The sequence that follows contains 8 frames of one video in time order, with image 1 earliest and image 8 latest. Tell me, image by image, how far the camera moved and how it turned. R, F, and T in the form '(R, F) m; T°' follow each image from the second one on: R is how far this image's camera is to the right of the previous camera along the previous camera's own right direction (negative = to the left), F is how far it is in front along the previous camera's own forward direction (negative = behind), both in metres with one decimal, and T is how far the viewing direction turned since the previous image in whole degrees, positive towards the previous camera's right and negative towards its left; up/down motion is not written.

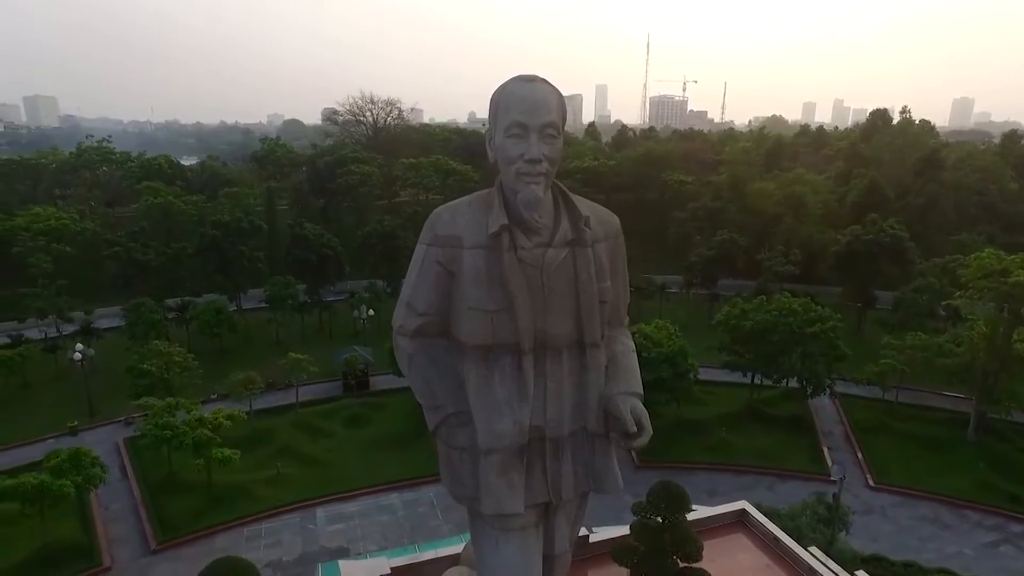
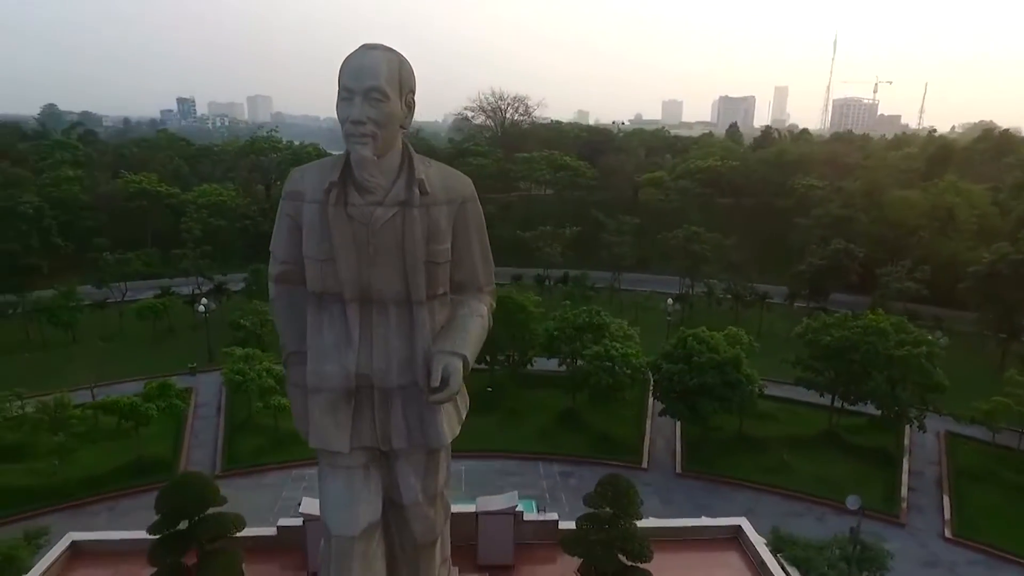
(+2.8, +0.1) m; -14°
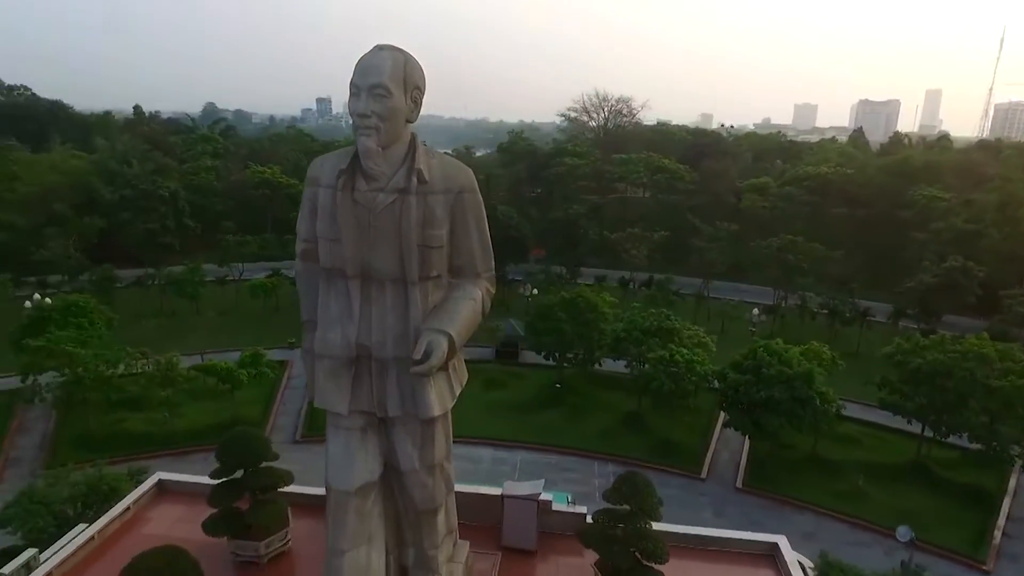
(+1.2, -0.2) m; -10°
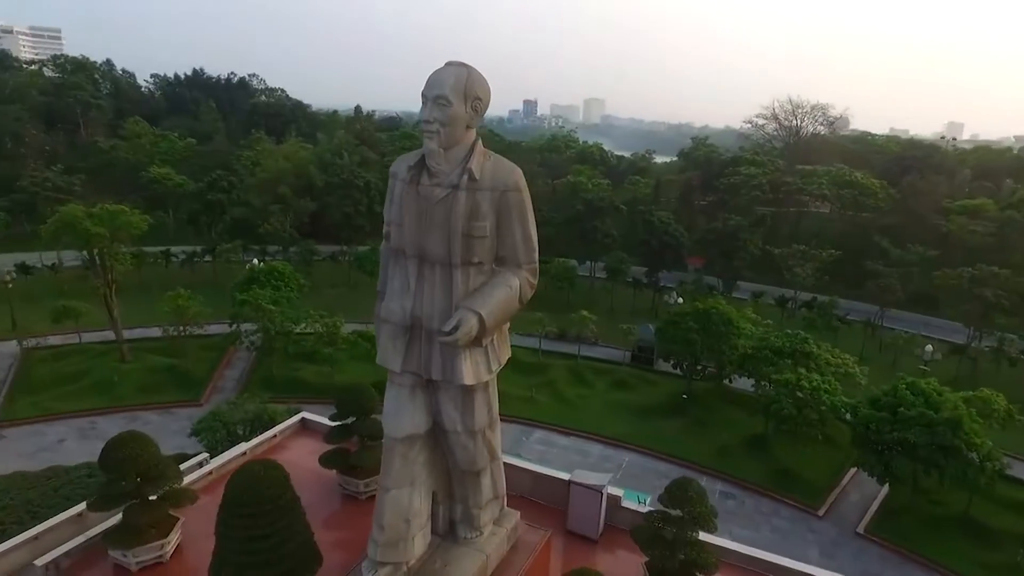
(+1.7, -0.5) m; -17°
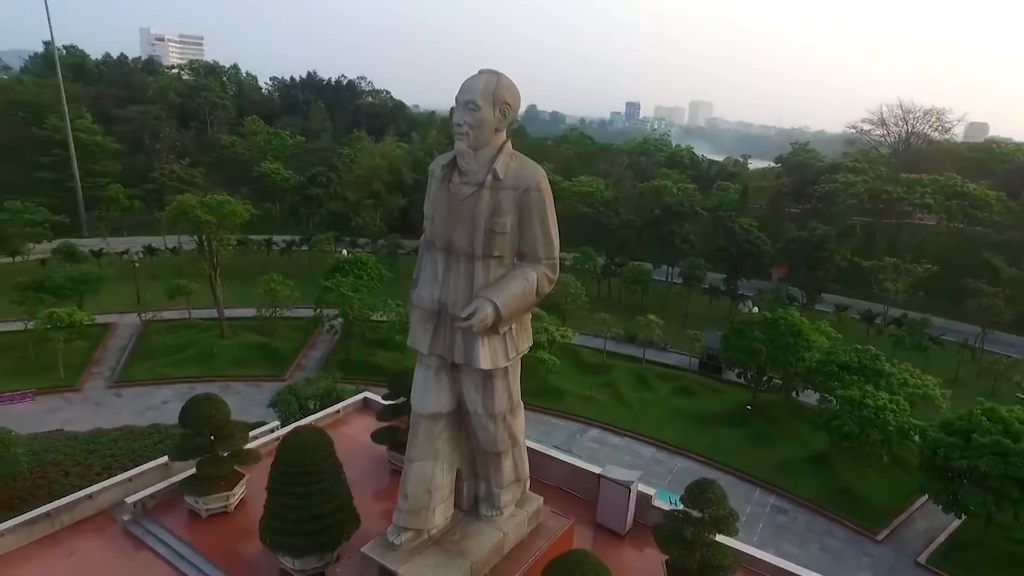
(+0.9, -0.4) m; -9°
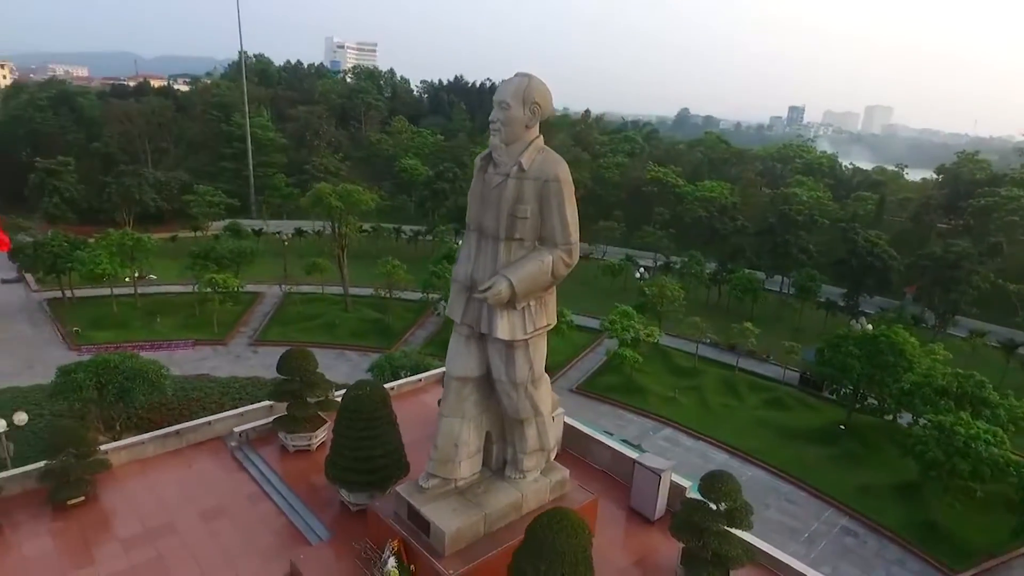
(+1.6, -0.7) m; -13°
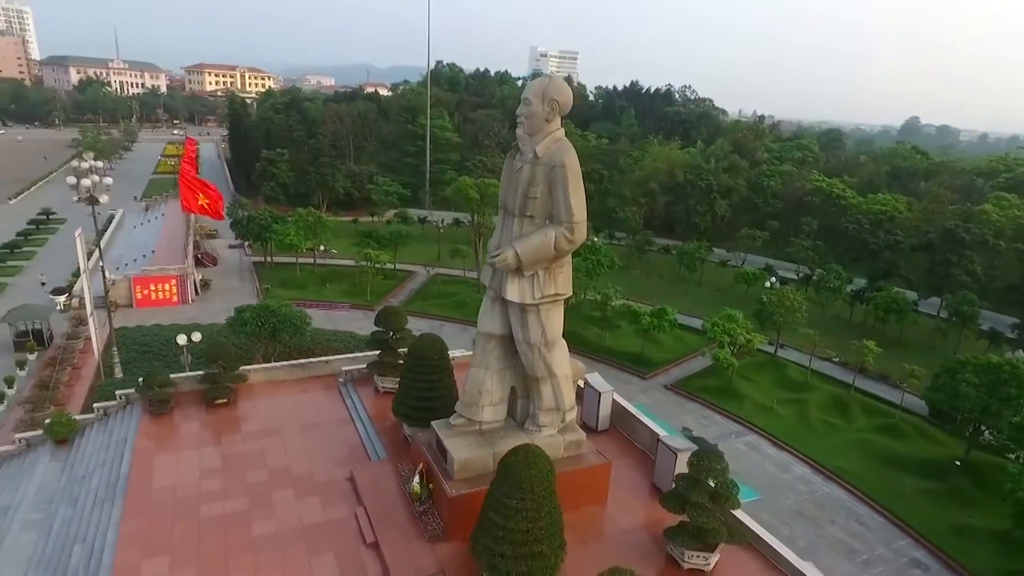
(+2.7, -1.0) m; -17°
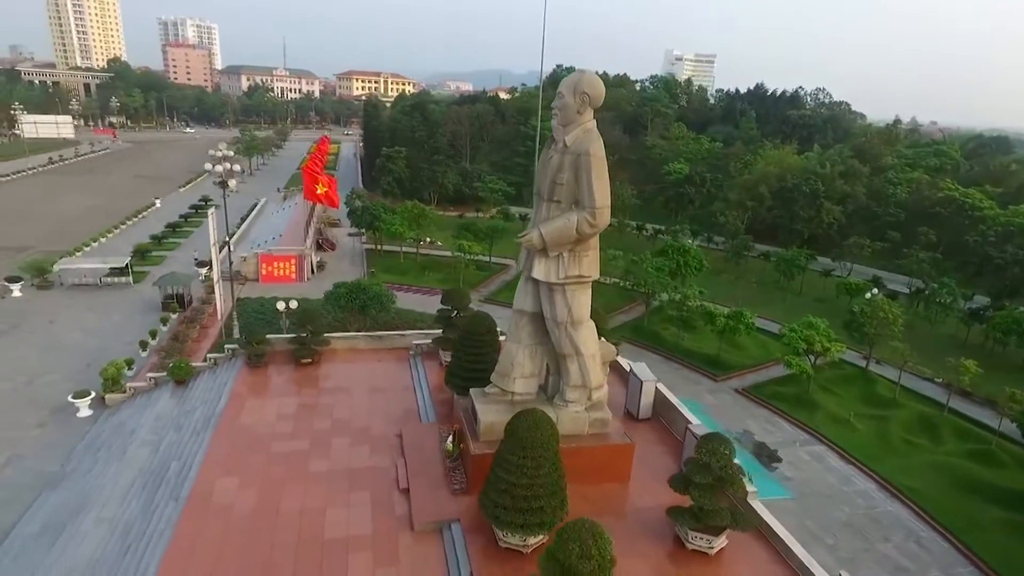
(+1.7, -0.7) m; -11°
